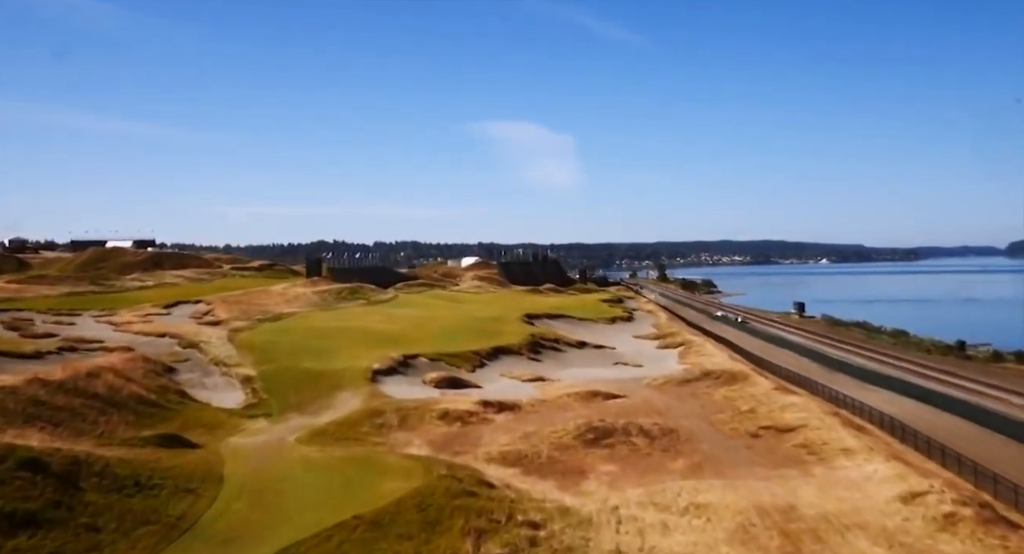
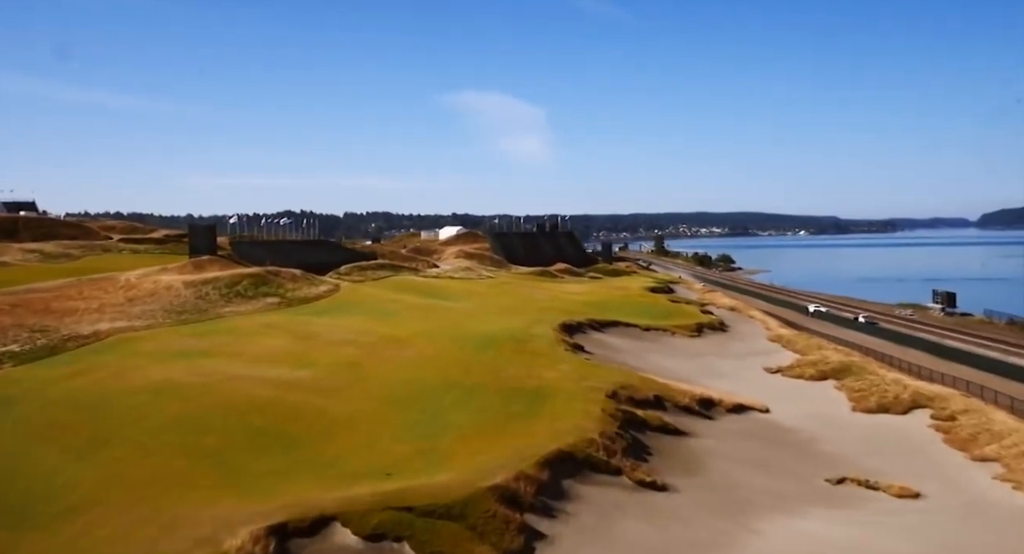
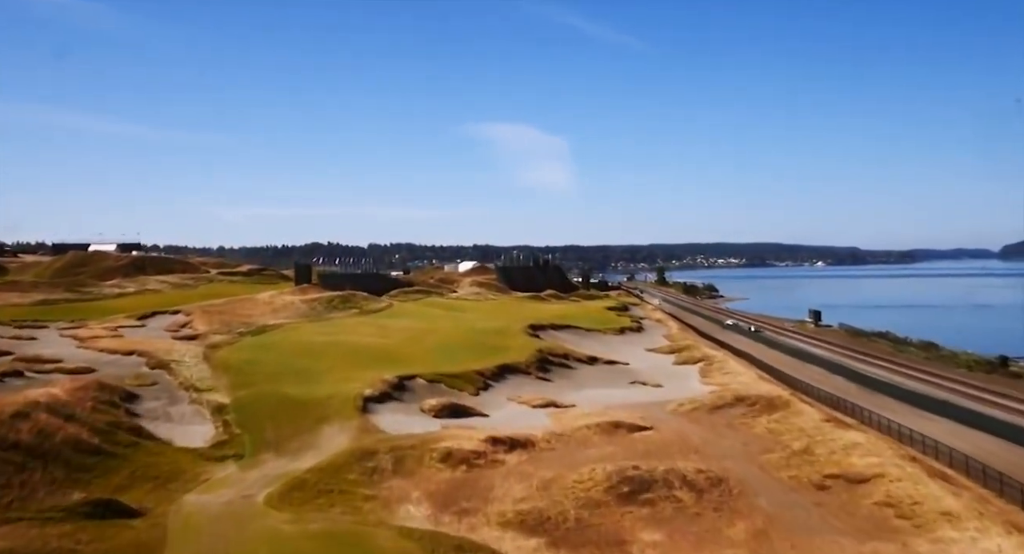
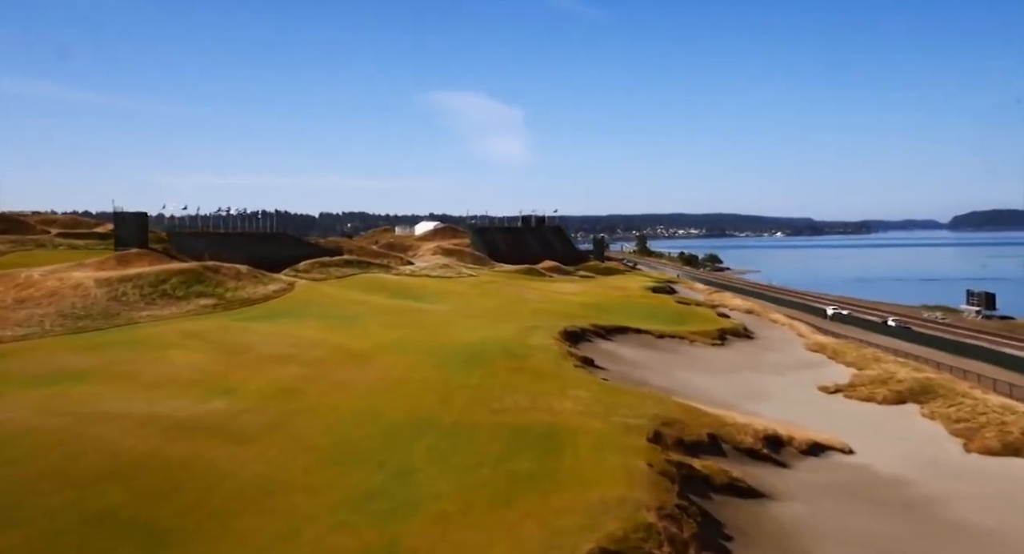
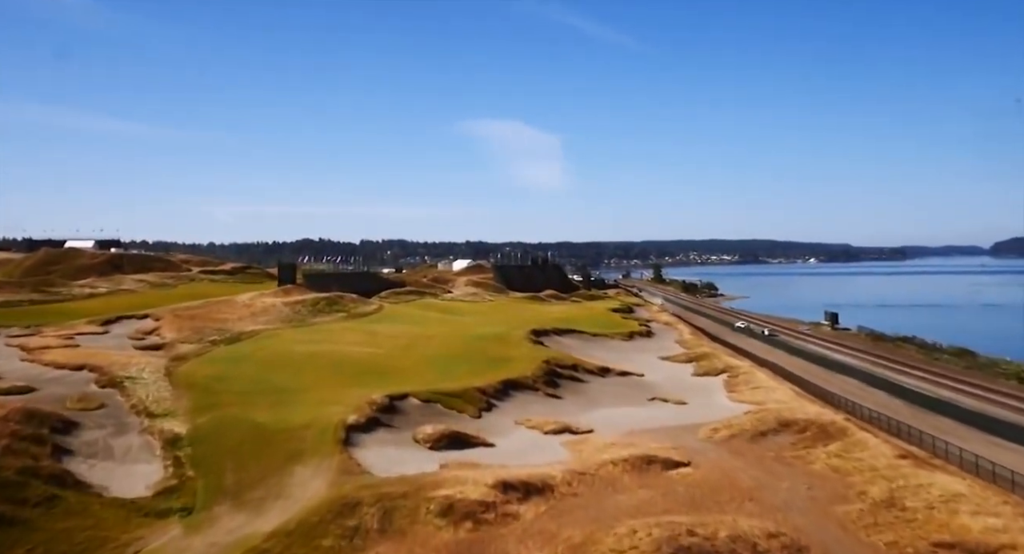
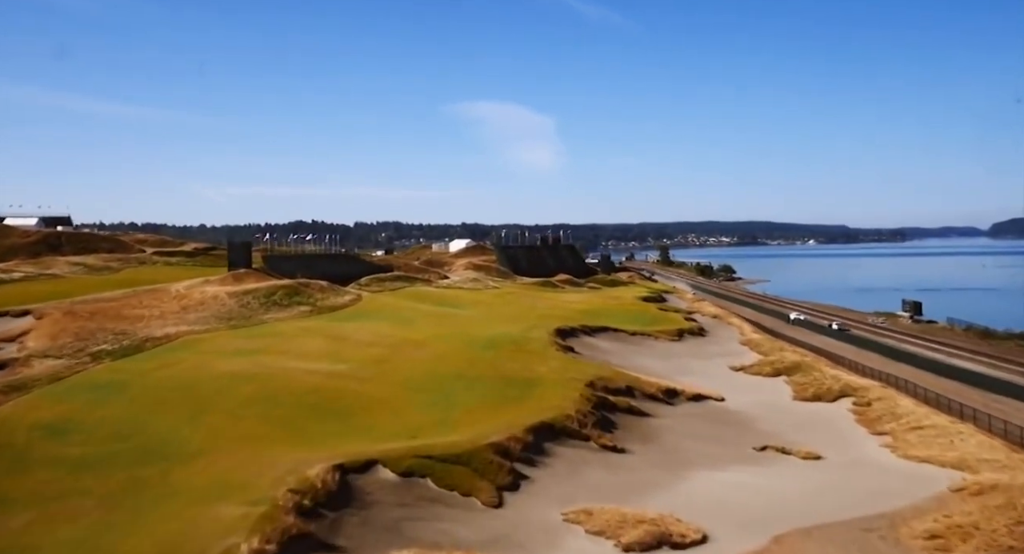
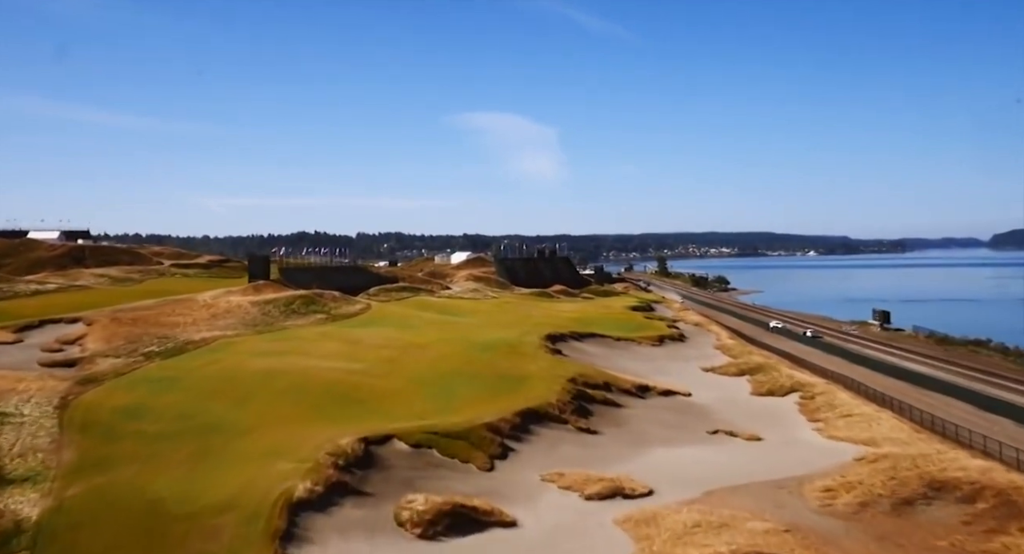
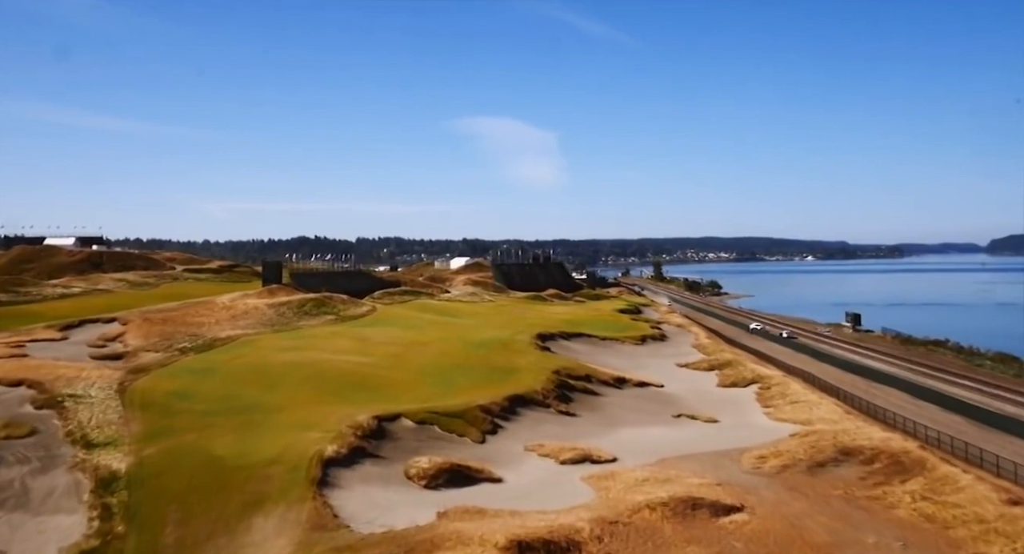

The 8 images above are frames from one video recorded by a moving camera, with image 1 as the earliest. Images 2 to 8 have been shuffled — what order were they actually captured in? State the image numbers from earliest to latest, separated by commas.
3, 5, 8, 7, 6, 2, 4
